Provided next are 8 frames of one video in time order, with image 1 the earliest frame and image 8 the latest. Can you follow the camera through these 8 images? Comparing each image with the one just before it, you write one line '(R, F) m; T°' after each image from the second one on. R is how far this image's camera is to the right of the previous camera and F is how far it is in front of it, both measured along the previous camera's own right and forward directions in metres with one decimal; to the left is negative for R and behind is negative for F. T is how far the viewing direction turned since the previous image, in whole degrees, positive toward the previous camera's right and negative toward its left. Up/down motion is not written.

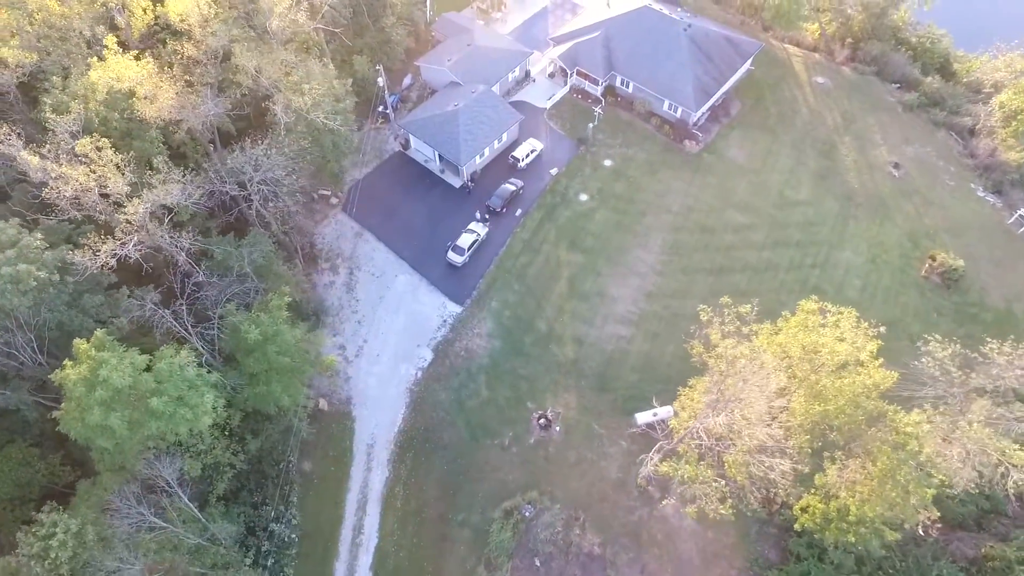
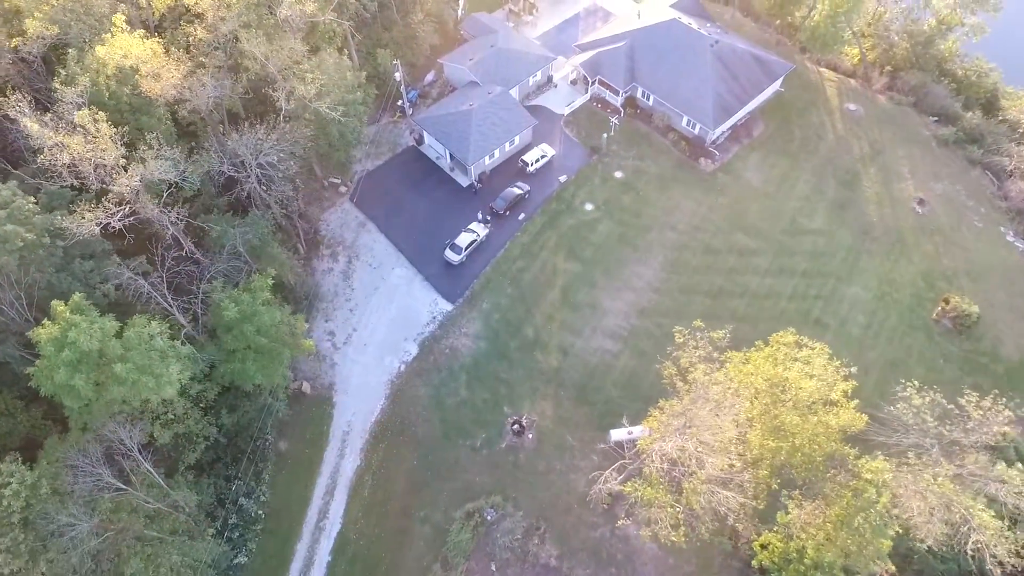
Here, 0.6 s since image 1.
(+2.6, +0.1) m; -4°
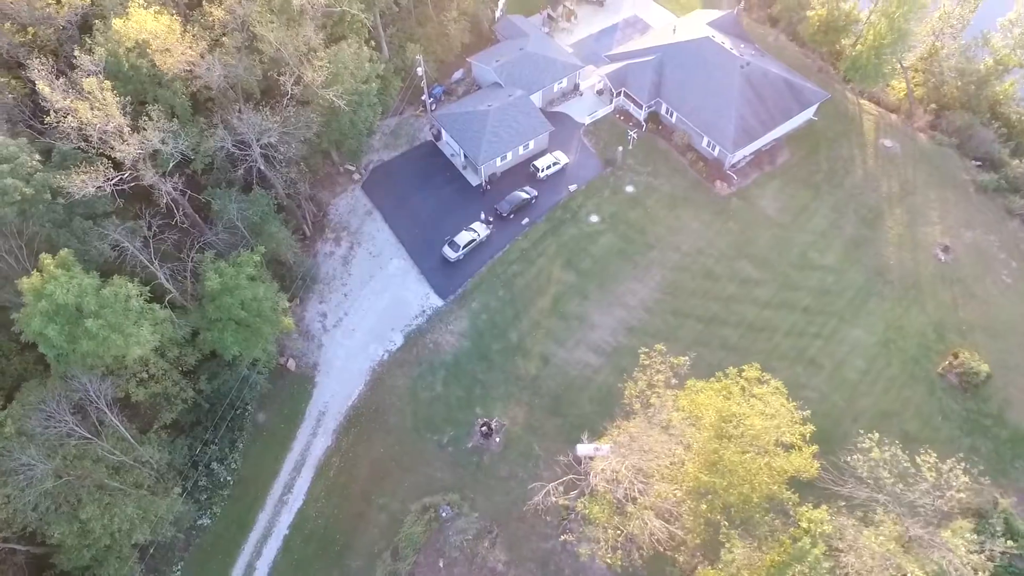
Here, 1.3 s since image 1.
(+3.1, +0.1) m; -5°
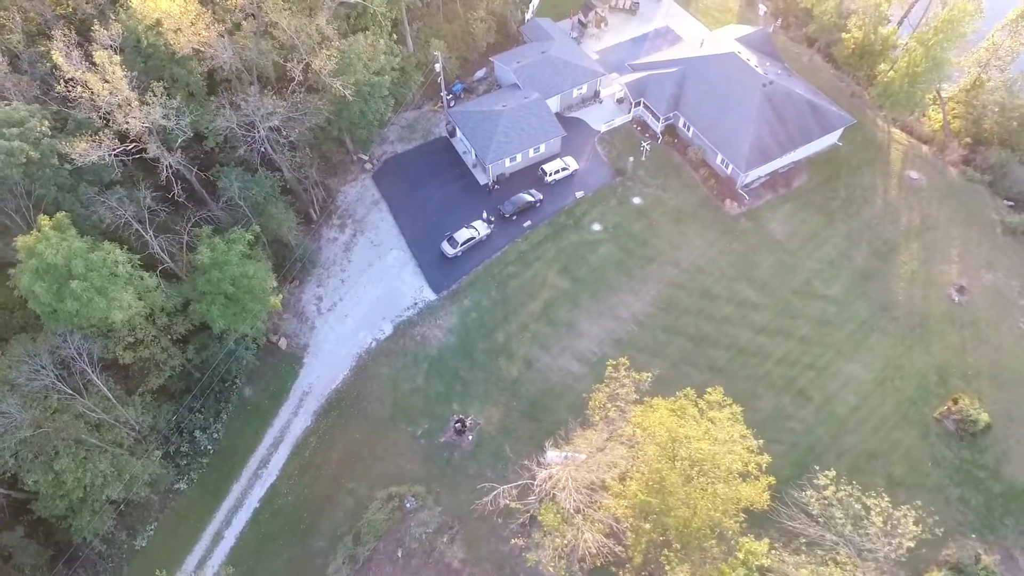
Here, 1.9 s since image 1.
(+2.6, 0.0) m; -4°
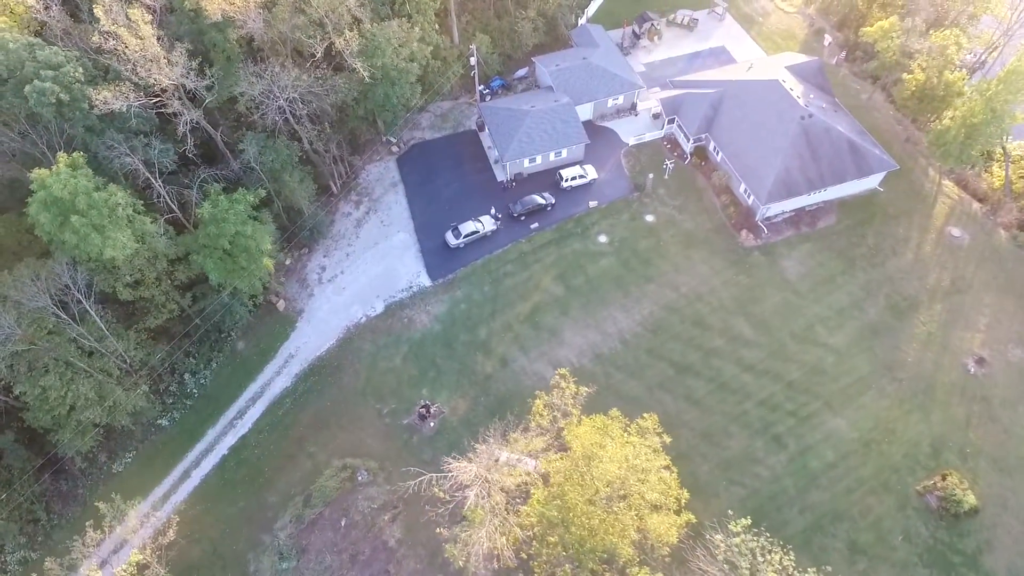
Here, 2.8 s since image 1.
(+4.2, 0.0) m; -6°
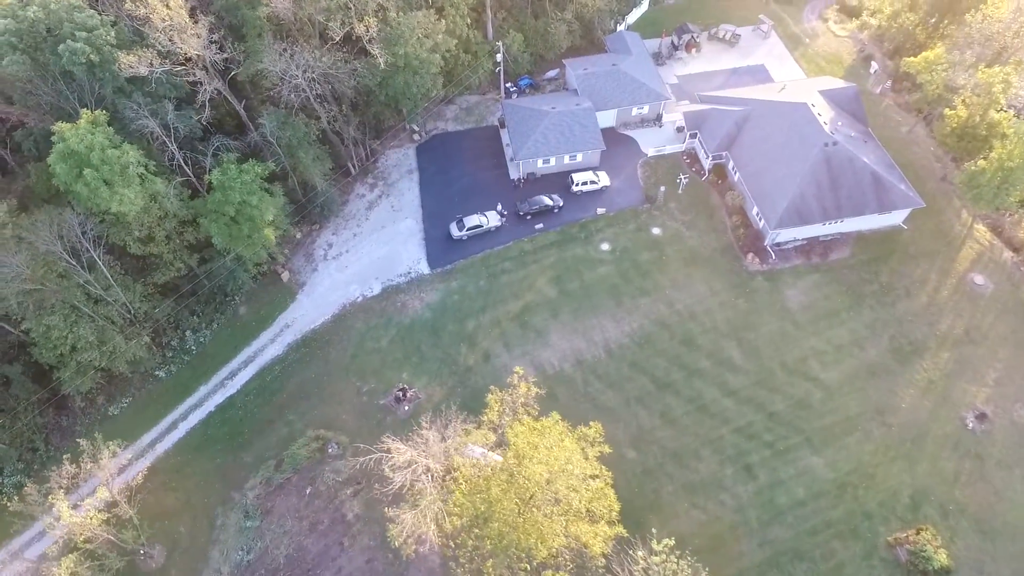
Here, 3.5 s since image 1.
(+3.1, -0.1) m; -5°
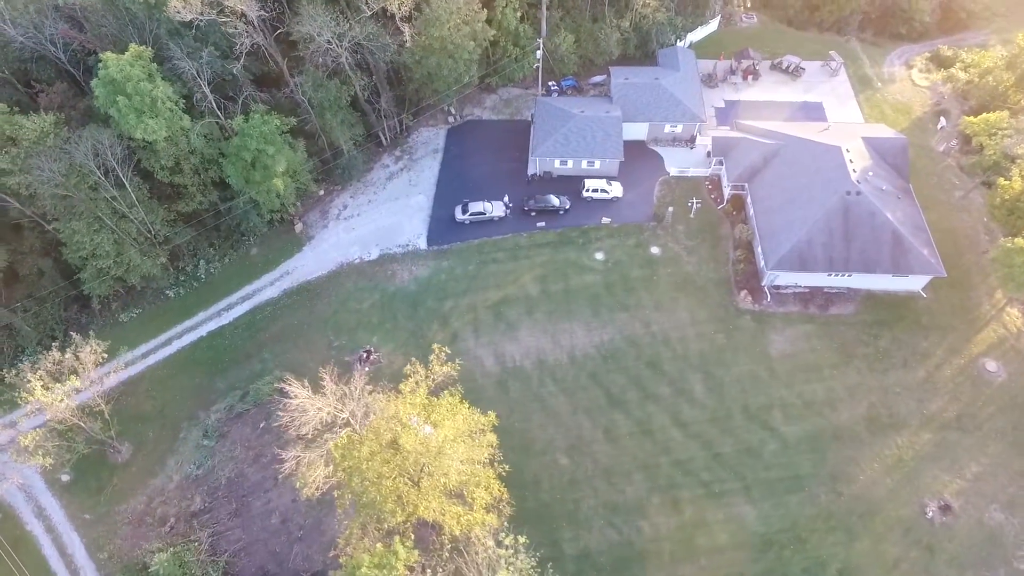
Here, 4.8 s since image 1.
(+5.7, -0.2) m; -8°
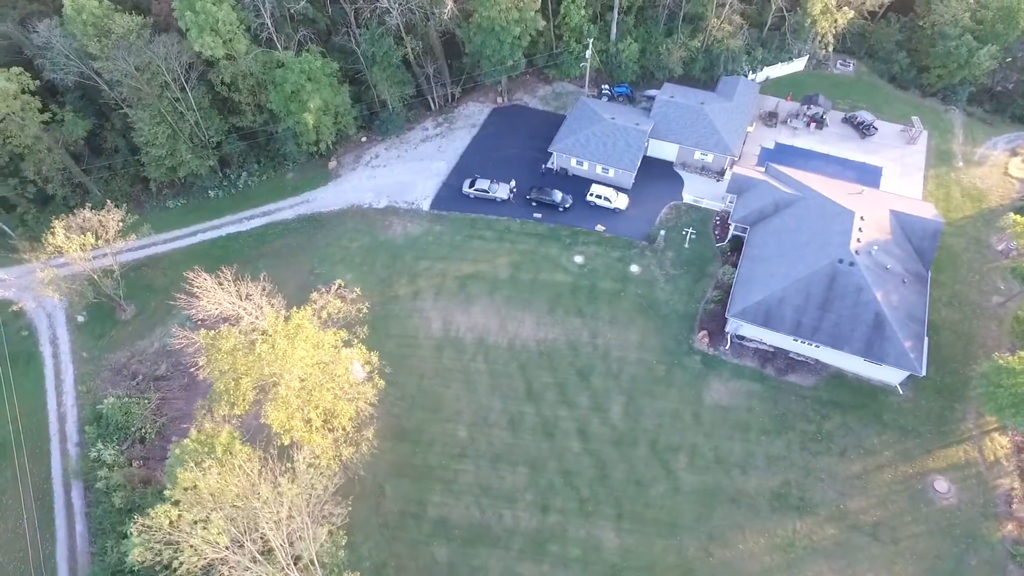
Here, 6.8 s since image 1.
(+8.7, -0.3) m; -11°
